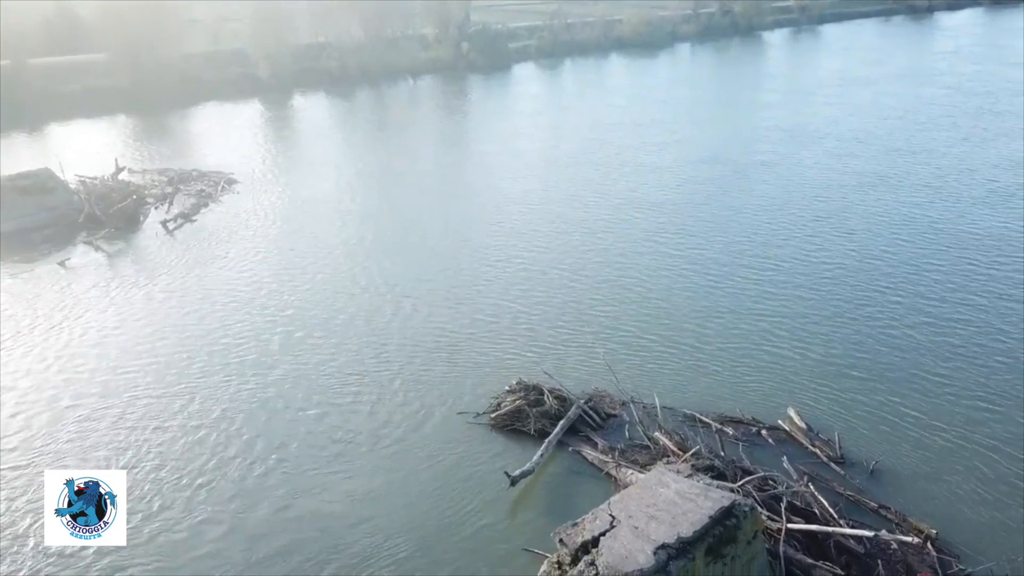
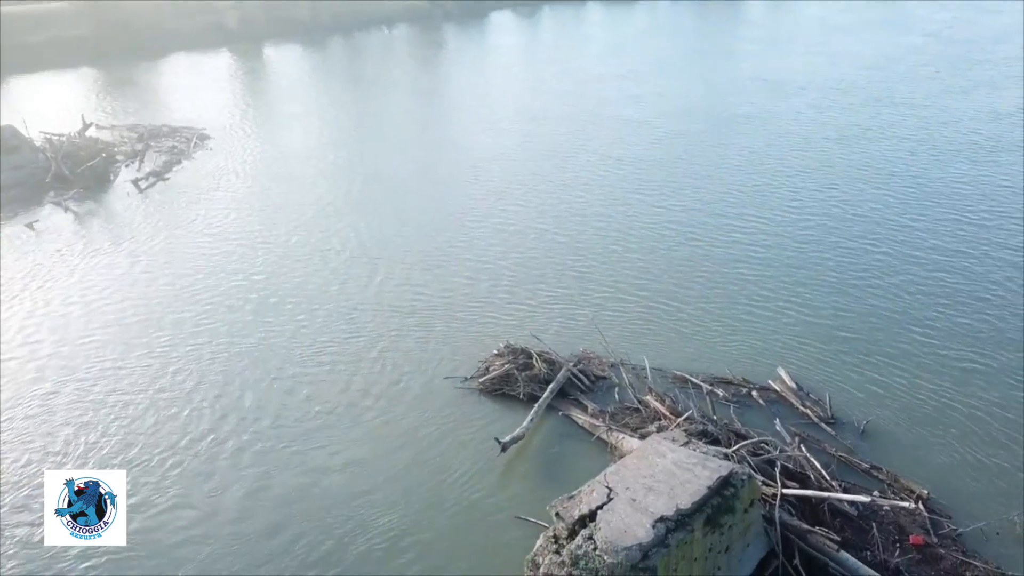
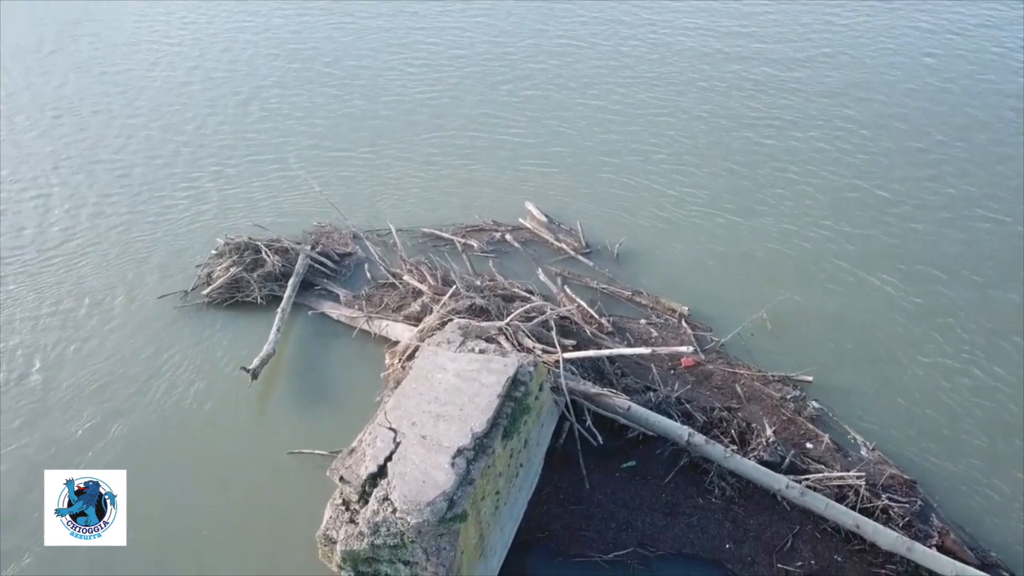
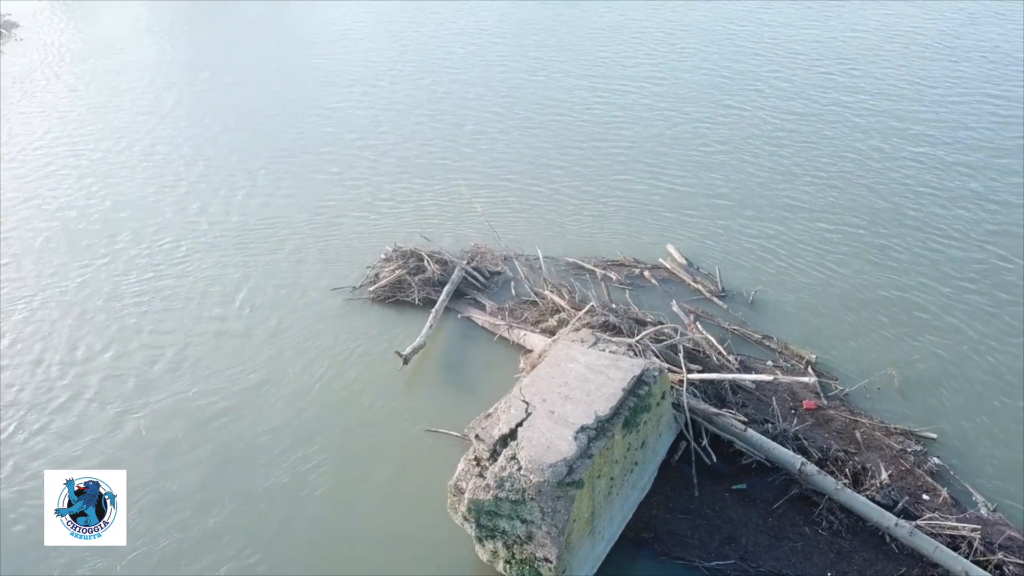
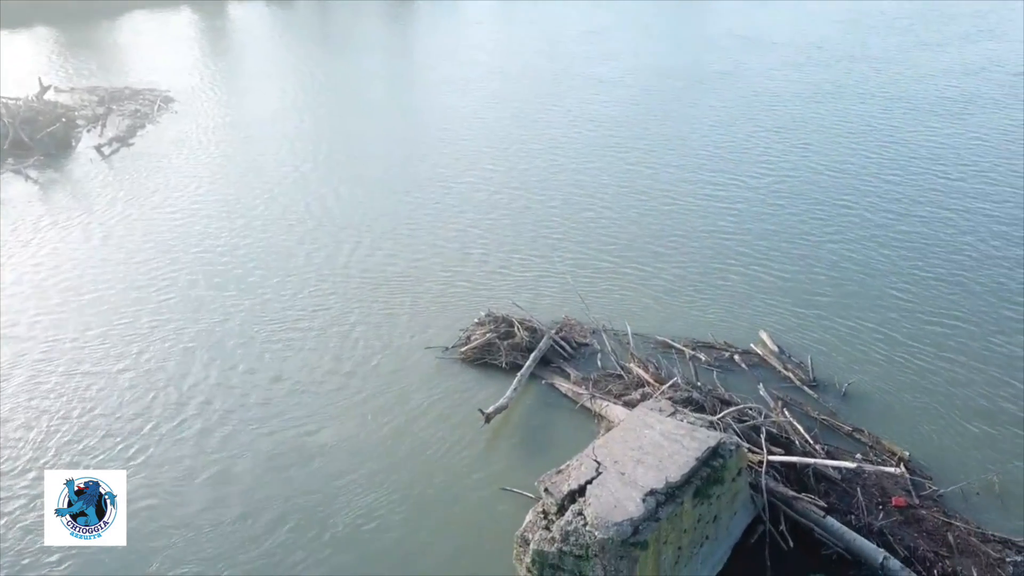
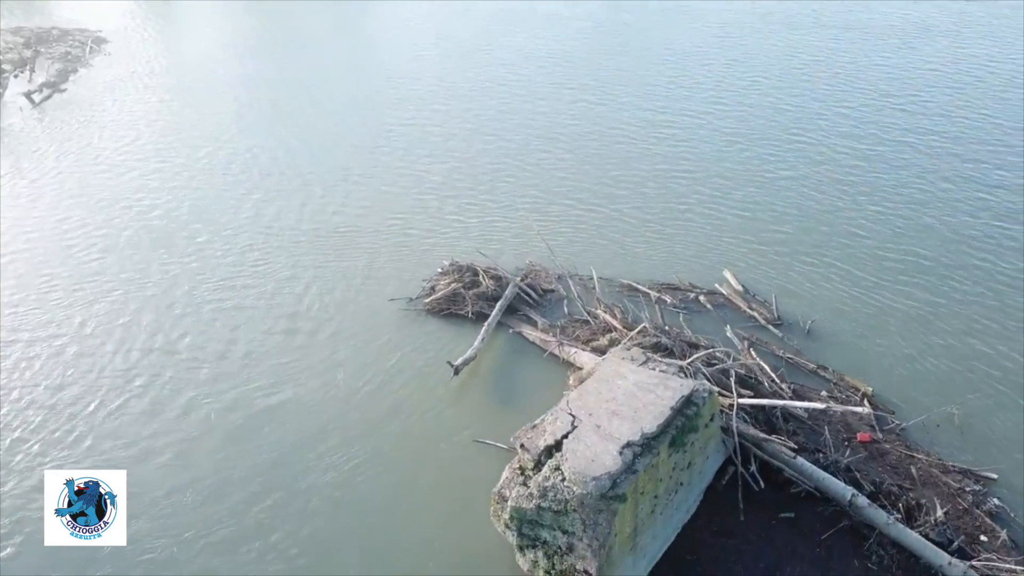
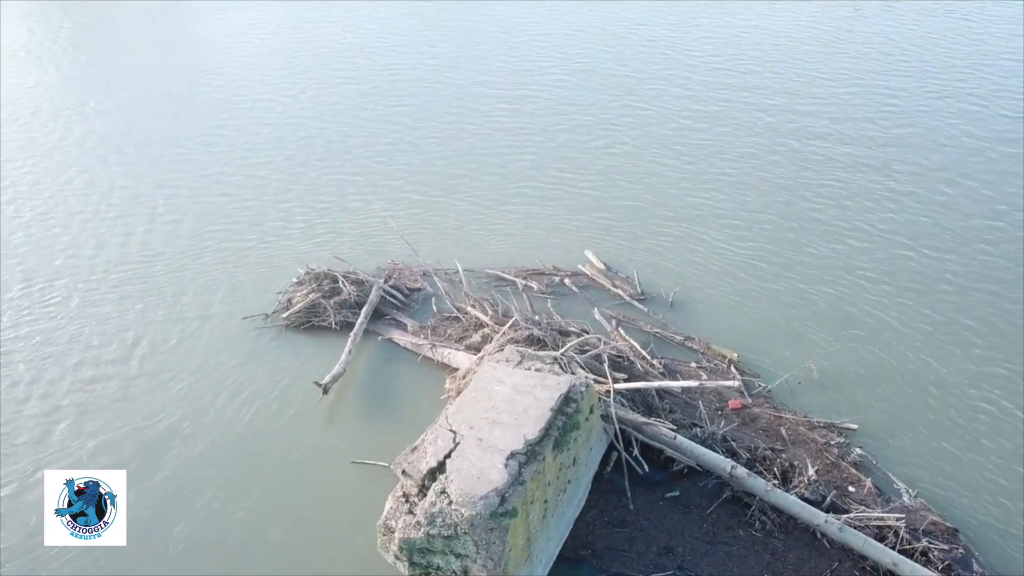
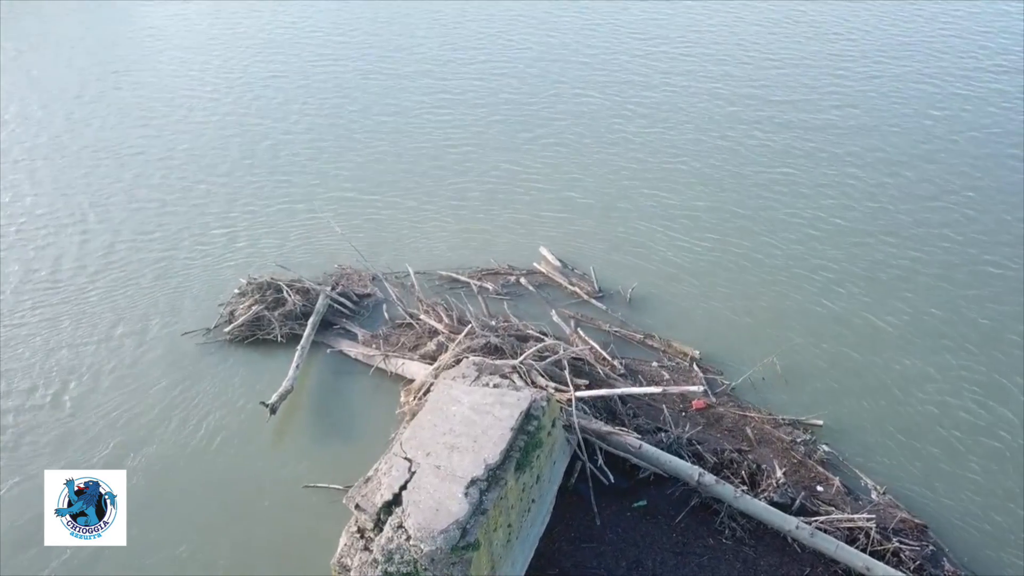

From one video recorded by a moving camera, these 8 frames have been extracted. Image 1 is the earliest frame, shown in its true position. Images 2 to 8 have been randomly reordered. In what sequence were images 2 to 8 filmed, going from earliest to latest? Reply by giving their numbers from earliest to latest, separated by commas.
2, 5, 6, 4, 7, 8, 3
